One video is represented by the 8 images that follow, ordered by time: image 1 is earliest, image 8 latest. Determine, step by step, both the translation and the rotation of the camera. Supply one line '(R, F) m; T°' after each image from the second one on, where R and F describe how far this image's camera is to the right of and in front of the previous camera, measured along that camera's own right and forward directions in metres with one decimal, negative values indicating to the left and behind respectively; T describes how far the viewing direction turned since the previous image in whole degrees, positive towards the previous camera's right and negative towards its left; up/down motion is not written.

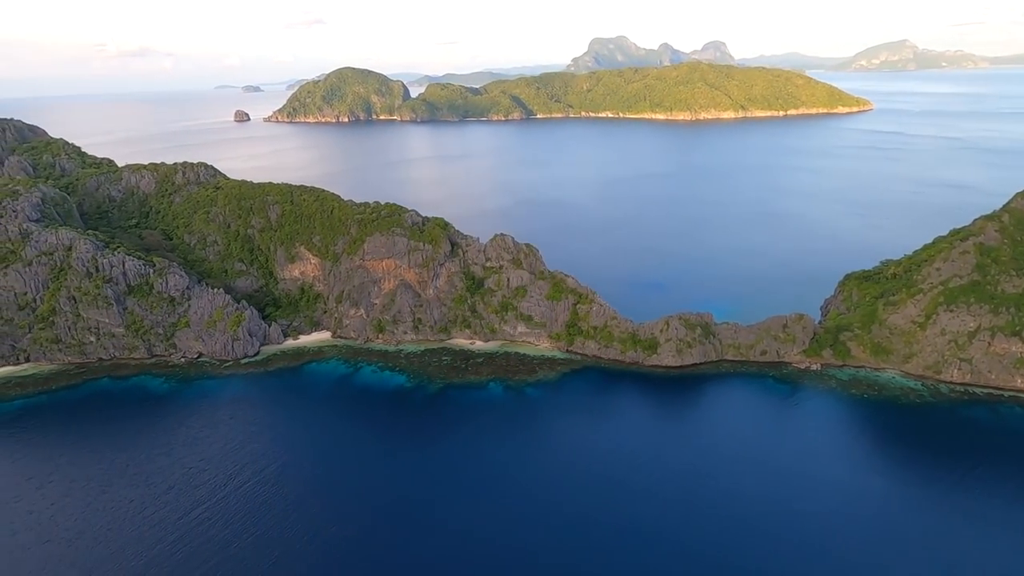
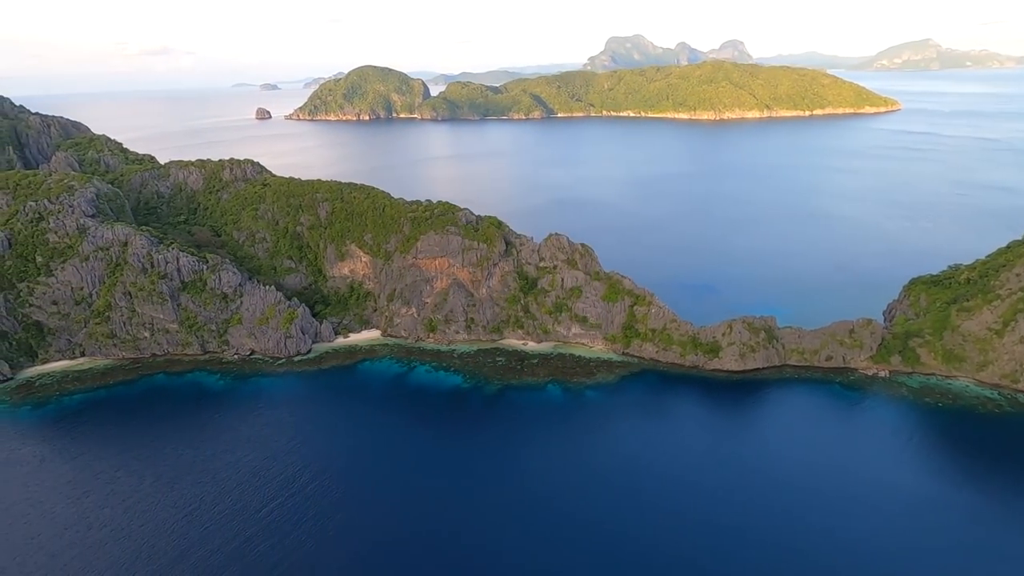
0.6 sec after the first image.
(-6.0, +1.0) m; -1°
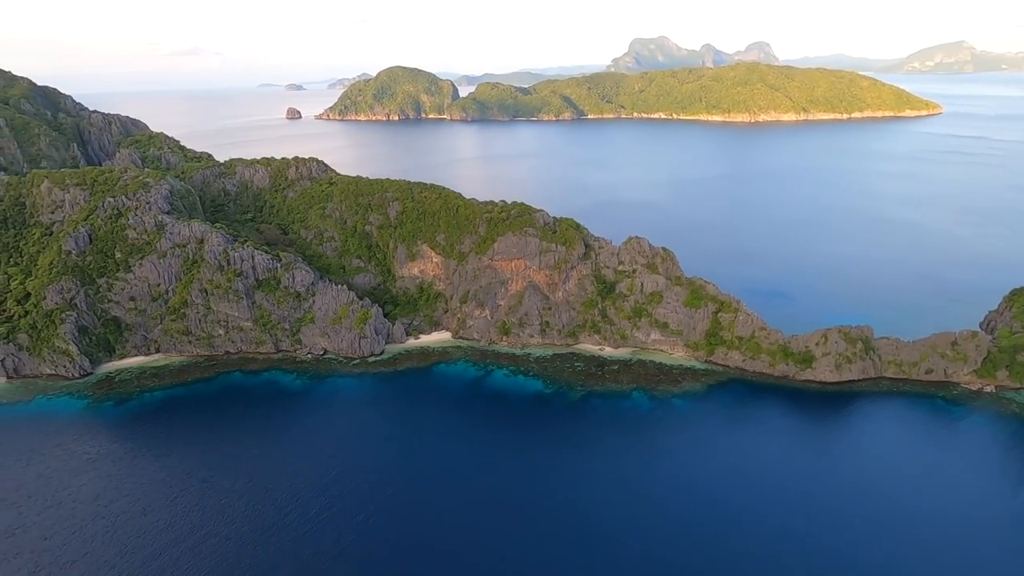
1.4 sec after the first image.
(-8.4, +1.5) m; -2°
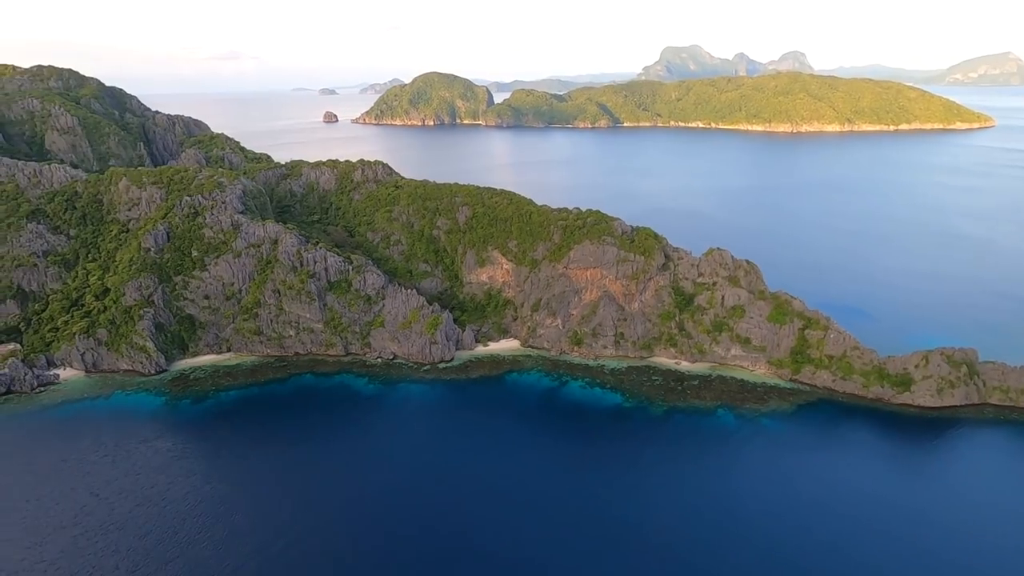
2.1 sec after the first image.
(-7.2, +1.4) m; -2°
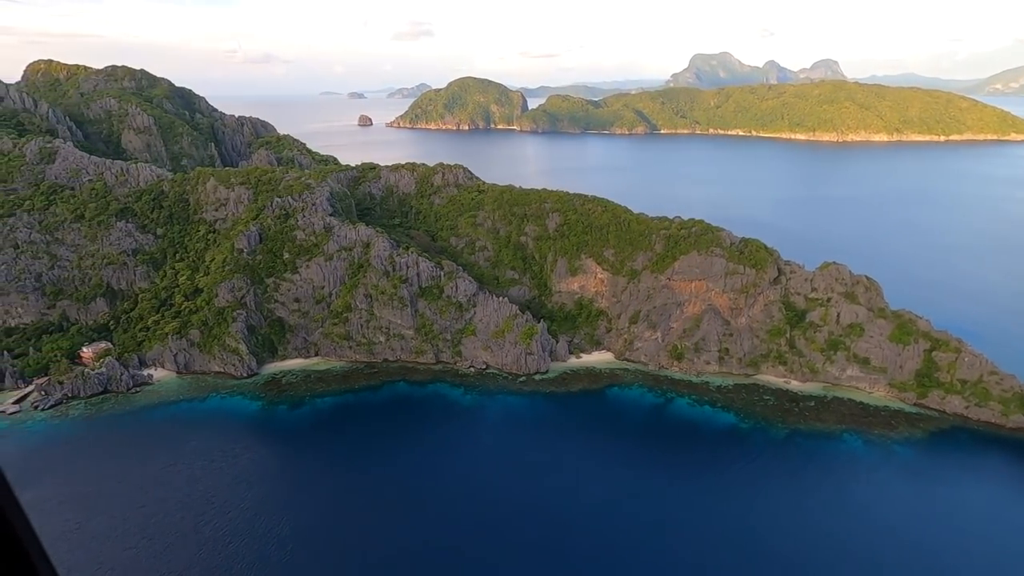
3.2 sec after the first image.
(-10.7, +2.3) m; -2°
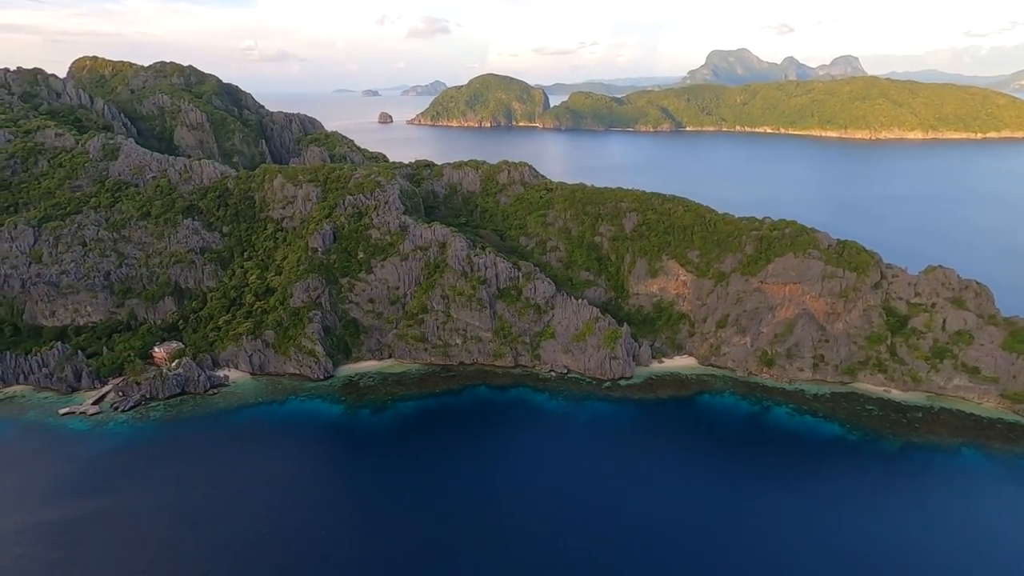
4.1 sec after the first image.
(-9.4, +2.2) m; -1°
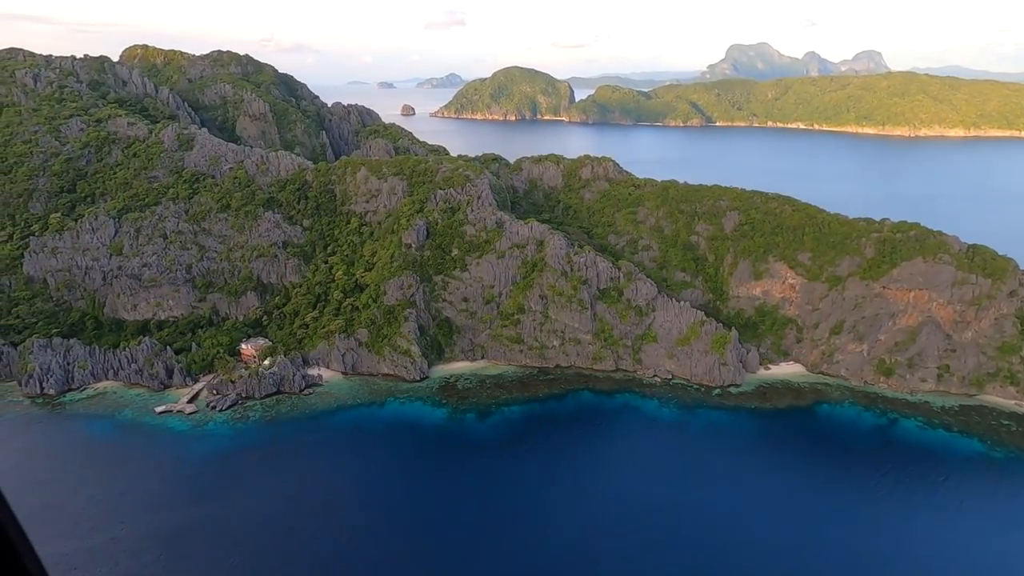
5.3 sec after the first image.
(-11.8, +2.7) m; -1°
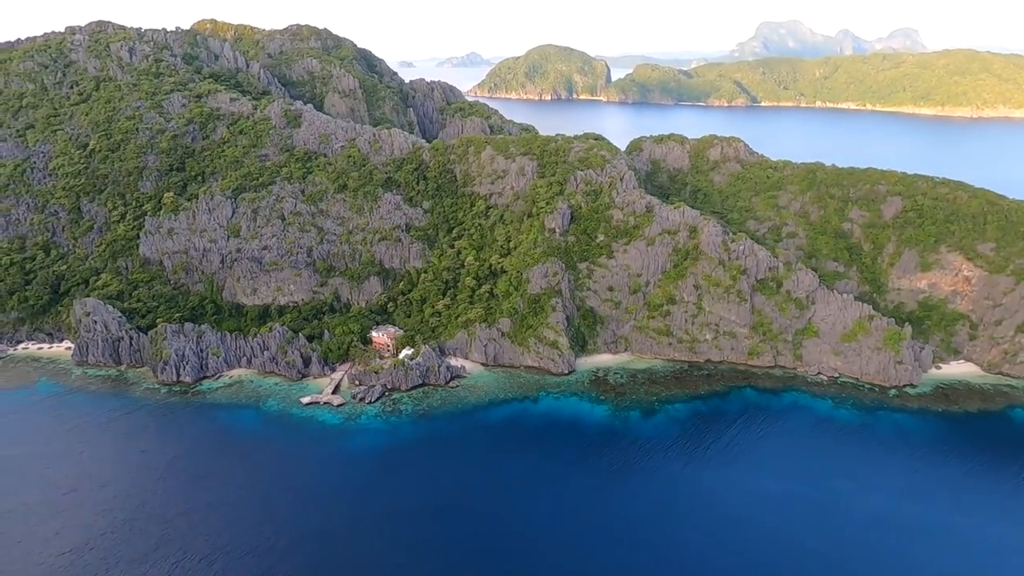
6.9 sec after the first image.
(-16.6, +3.8) m; -2°
